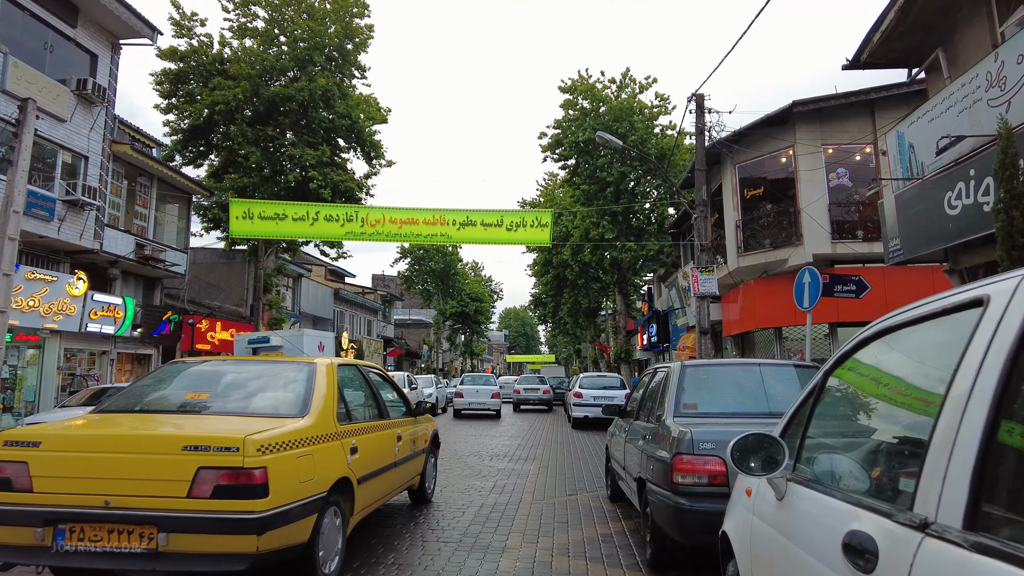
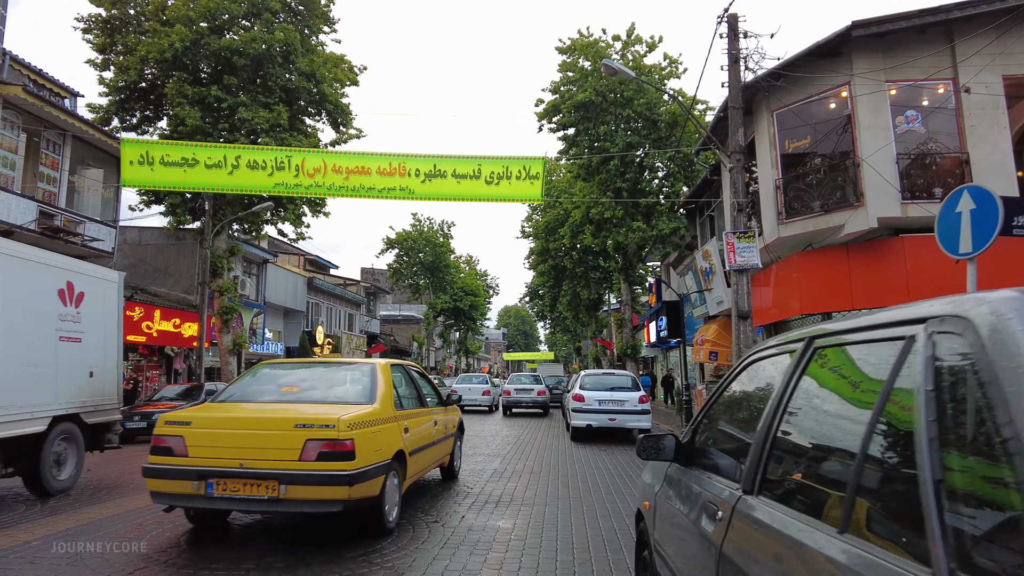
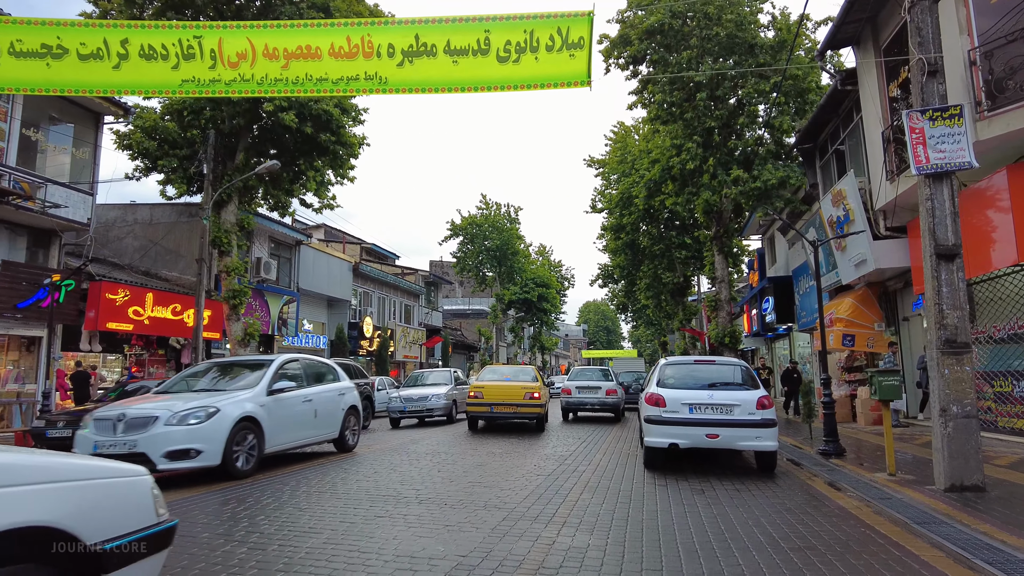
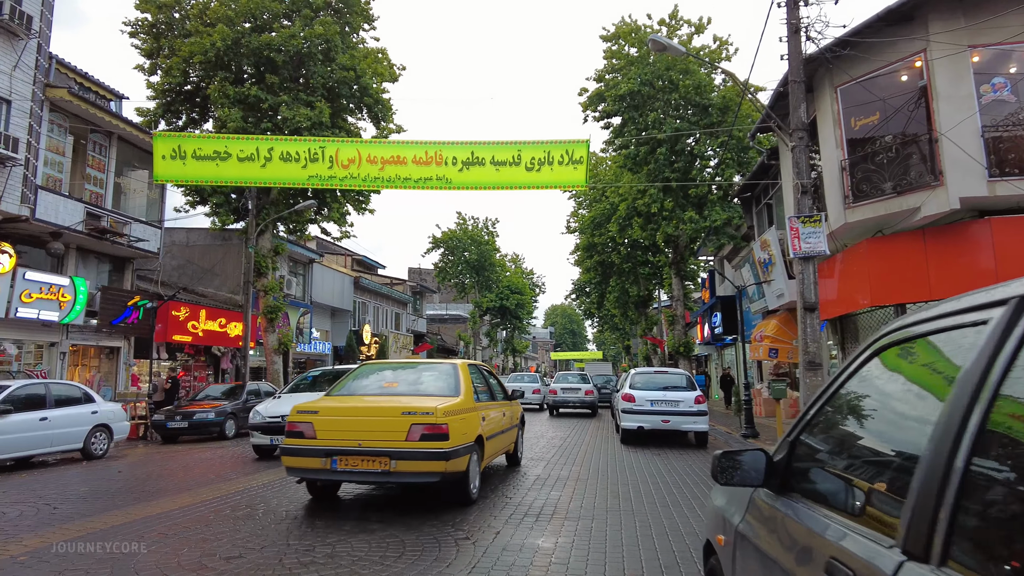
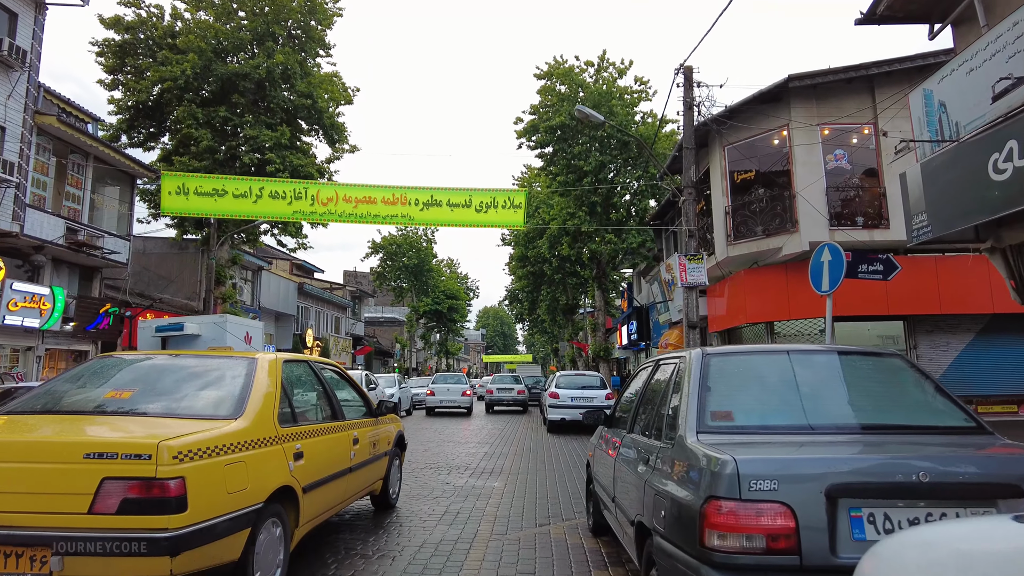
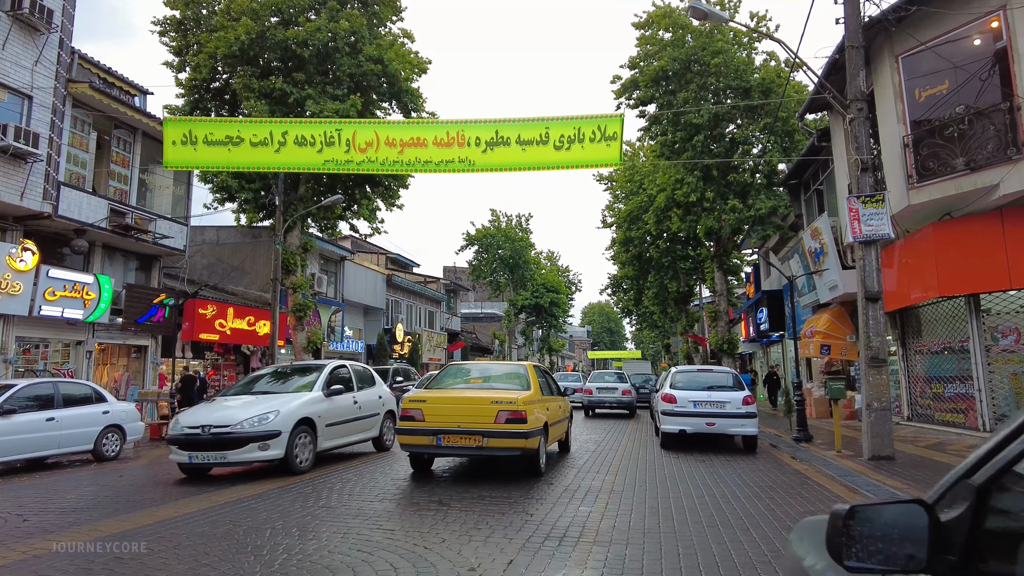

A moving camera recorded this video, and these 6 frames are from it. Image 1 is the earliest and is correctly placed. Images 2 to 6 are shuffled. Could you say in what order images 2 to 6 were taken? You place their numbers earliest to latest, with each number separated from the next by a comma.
5, 2, 4, 6, 3
